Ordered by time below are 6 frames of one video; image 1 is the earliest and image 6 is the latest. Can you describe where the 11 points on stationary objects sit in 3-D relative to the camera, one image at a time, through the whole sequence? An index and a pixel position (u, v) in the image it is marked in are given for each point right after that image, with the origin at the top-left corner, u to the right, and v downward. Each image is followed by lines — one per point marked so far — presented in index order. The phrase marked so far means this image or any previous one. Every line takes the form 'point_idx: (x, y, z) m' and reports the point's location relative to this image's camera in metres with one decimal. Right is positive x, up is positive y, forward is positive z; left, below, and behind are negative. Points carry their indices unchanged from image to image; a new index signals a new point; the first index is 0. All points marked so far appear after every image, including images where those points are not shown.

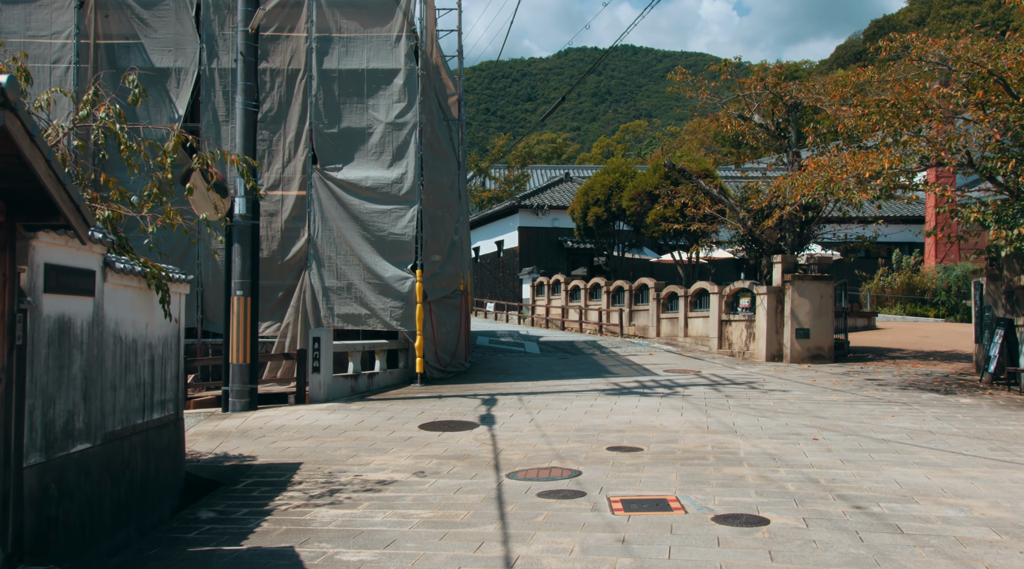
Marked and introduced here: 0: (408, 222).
0: (-2.1, +1.3, +17.0) m
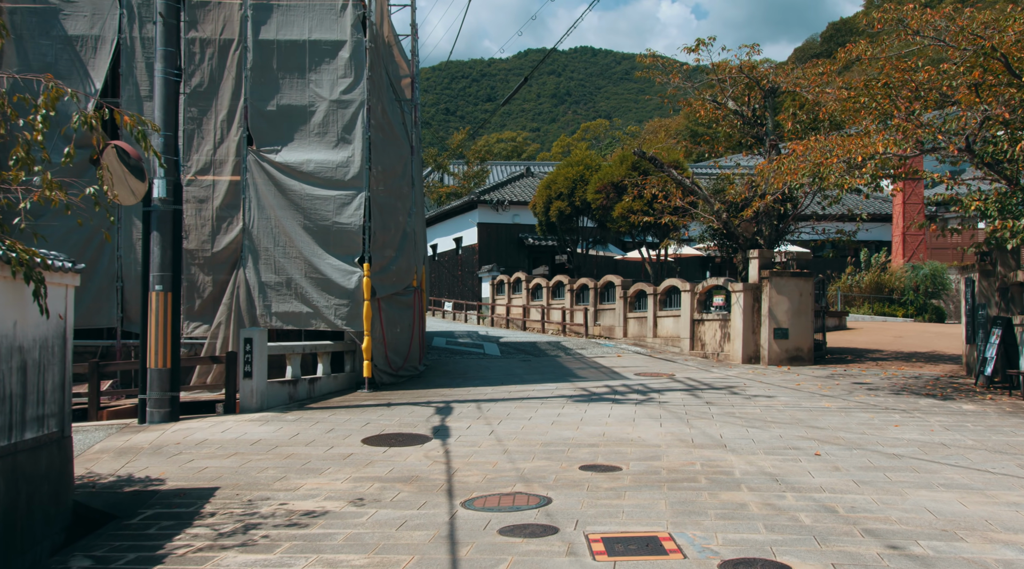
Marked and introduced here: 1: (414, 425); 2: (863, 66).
0: (-2.8, +1.3, +15.4) m
1: (-1.3, -1.9, +11.7) m
2: (+6.4, +4.0, +15.6) m
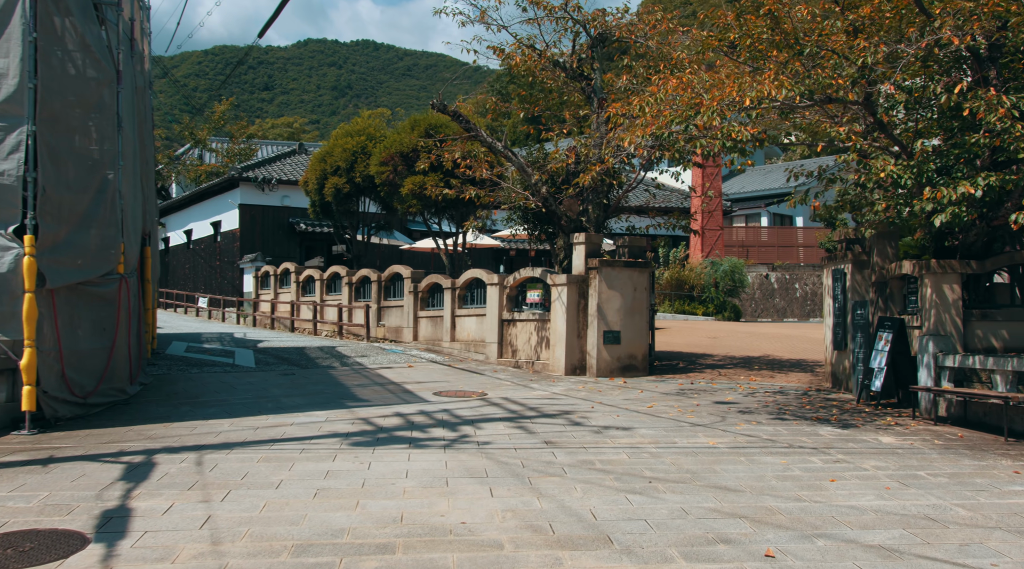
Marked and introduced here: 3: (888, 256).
0: (-5.8, +1.5, +9.9) m
1: (-3.5, -1.8, +6.8) m
2: (+3.1, +4.1, +12.4) m
3: (+5.3, +0.4, +11.9) m
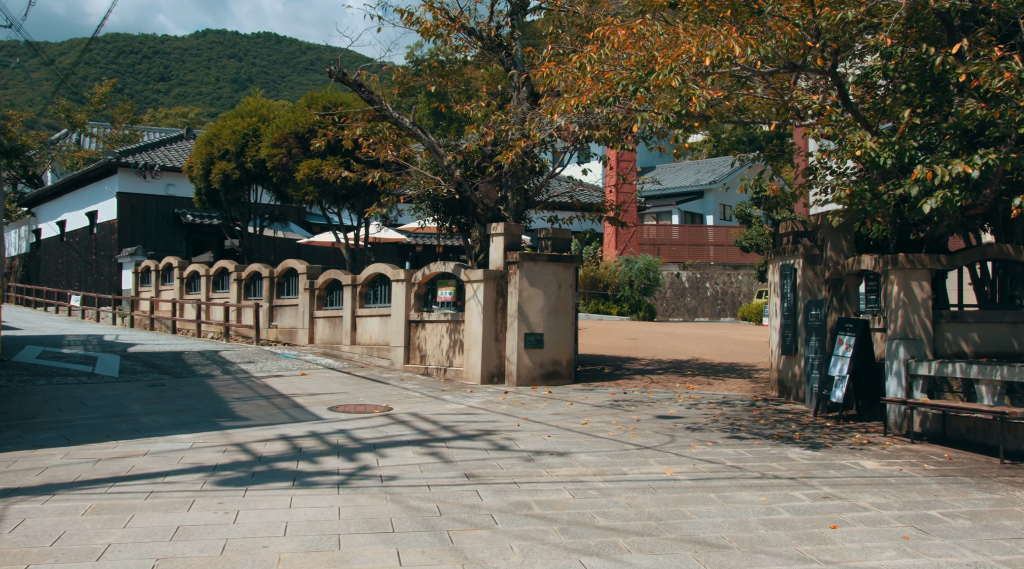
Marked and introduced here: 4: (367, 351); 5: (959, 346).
0: (-6.6, +1.6, +7.5) m
1: (-4.0, -1.7, +4.6) m
2: (+2.0, +4.1, +10.9) m
3: (+4.2, +0.4, +10.7) m
4: (-2.7, -1.2, +16.1) m
5: (+5.0, -0.7, +9.6) m
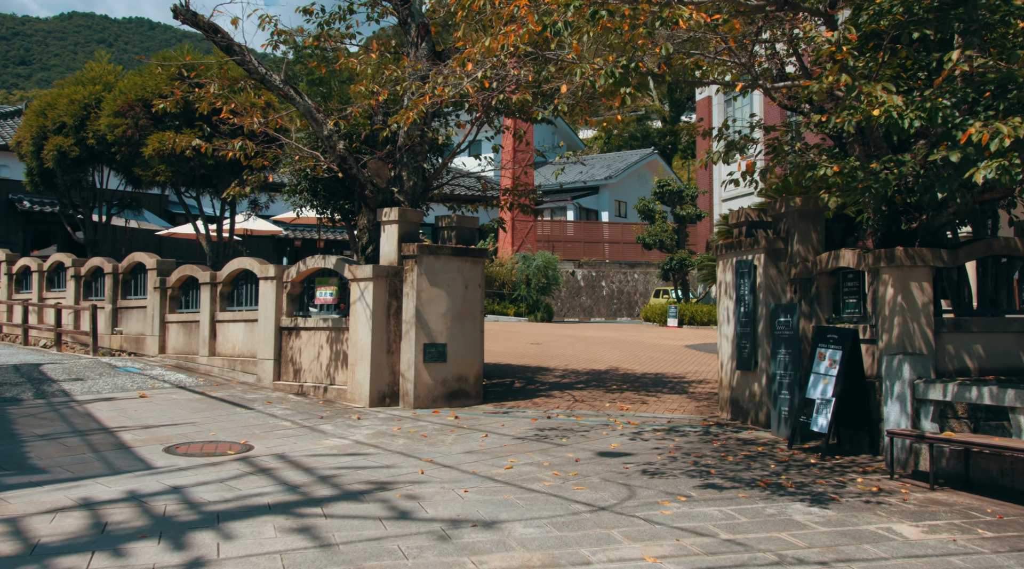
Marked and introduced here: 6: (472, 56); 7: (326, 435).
0: (-7.1, +1.6, +4.2) m
1: (-4.1, -1.7, +1.7) m
2: (+0.9, +4.1, +8.8) m
3: (+3.2, +0.4, +8.8) m
4: (-4.4, -1.2, +13.2) m
5: (+4.1, -0.7, +7.9) m
6: (-0.7, +2.4, +9.0) m
7: (-1.9, -1.5, +8.9) m
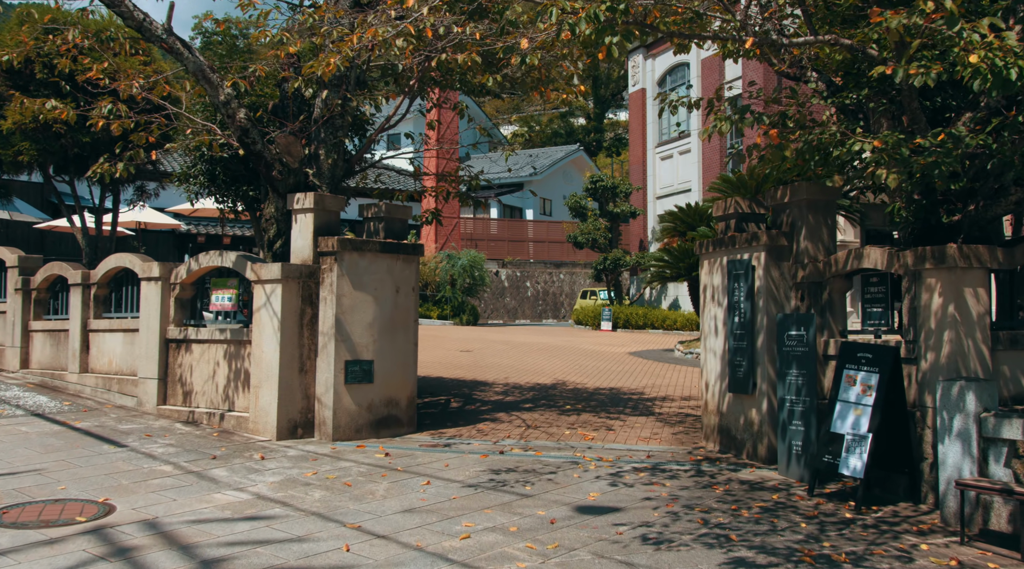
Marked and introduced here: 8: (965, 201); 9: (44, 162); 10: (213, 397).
0: (-7.0, +1.6, +1.6) m
1: (-3.8, -1.7, -0.6) m
2: (+0.5, +4.1, +7.0) m
3: (+2.7, +0.4, +7.3) m
4: (-5.2, -1.2, +10.9) m
5: (+3.8, -0.8, +6.4) m
6: (-1.1, +2.4, +7.1) m
7: (-2.3, -1.6, +6.8) m
8: (+3.6, +0.6, +6.7) m
9: (-7.3, +1.9, +13.3) m
10: (-3.3, -1.2, +9.4) m
